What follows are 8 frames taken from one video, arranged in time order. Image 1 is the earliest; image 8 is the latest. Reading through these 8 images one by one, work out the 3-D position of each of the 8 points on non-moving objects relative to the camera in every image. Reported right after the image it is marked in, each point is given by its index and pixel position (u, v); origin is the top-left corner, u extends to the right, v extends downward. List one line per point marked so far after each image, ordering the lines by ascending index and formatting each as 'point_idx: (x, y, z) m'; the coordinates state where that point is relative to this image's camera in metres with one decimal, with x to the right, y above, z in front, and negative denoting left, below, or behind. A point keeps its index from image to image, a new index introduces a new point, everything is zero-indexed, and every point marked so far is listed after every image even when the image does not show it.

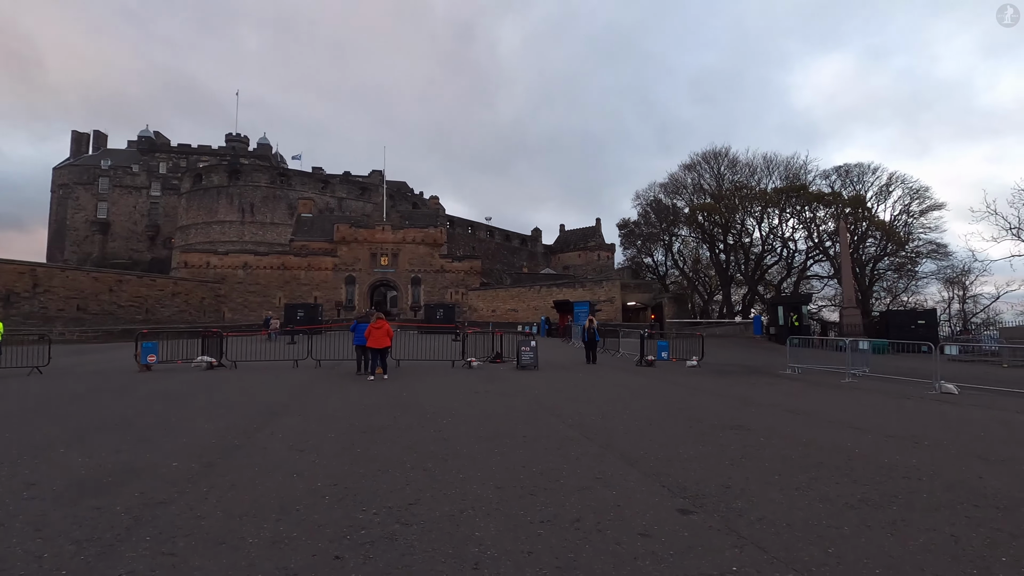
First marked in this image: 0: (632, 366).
0: (+4.1, -2.7, +18.0) m
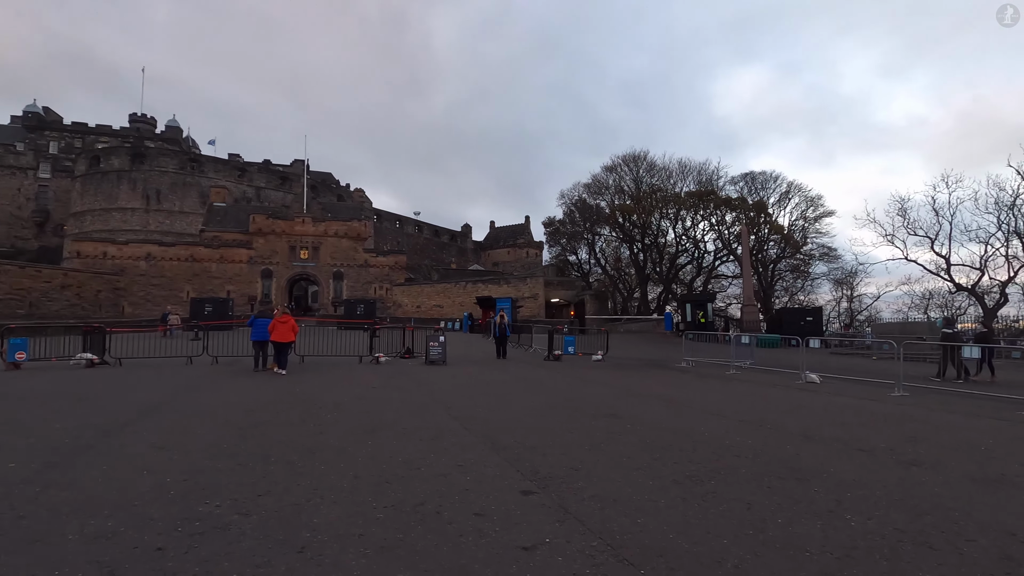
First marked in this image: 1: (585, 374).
0: (+1.0, -2.5, +18.6) m
1: (+2.1, -2.5, +15.6) m
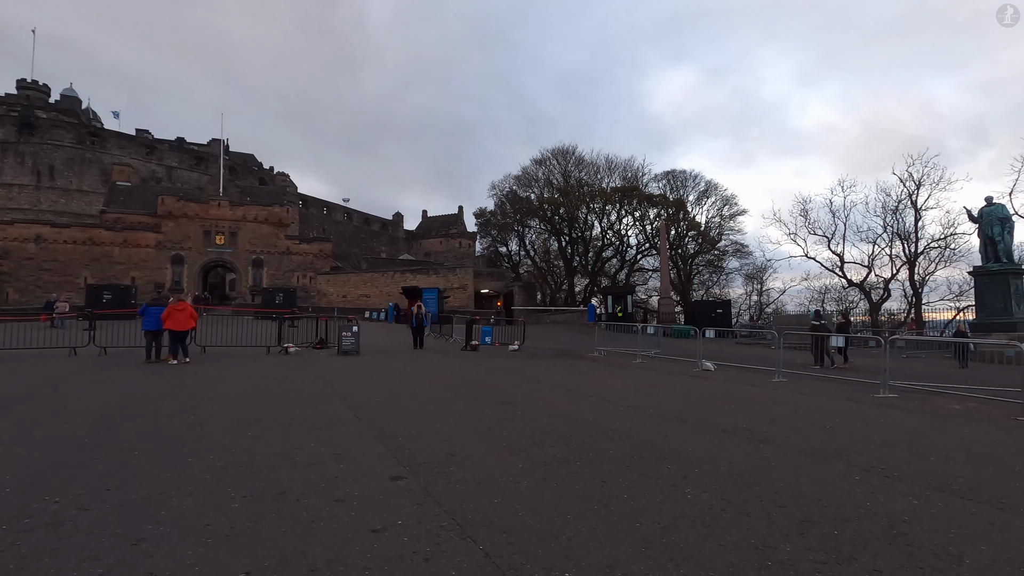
0: (-1.9, -2.2, +18.7) m
1: (-0.5, -2.2, +15.9) m
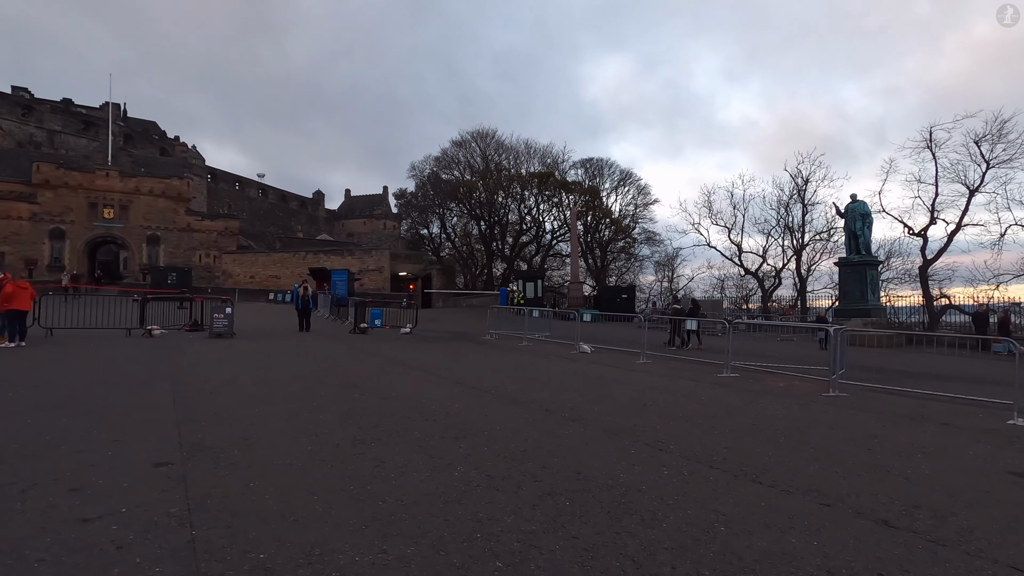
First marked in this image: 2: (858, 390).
0: (-5.8, -1.6, +18.3) m
1: (-3.9, -1.7, +15.7) m
2: (+6.6, -2.0, +10.5) m
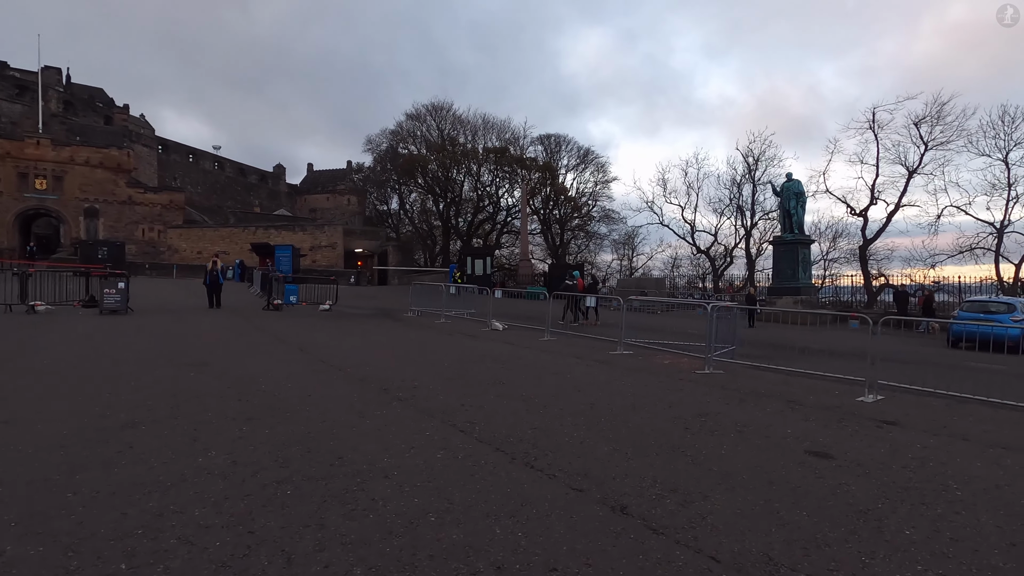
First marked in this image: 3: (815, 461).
0: (-8.5, -0.8, +17.6) m
1: (-6.5, -1.0, +15.1) m
2: (+4.3, -1.5, +10.4) m
3: (+2.8, -1.6, +5.0) m
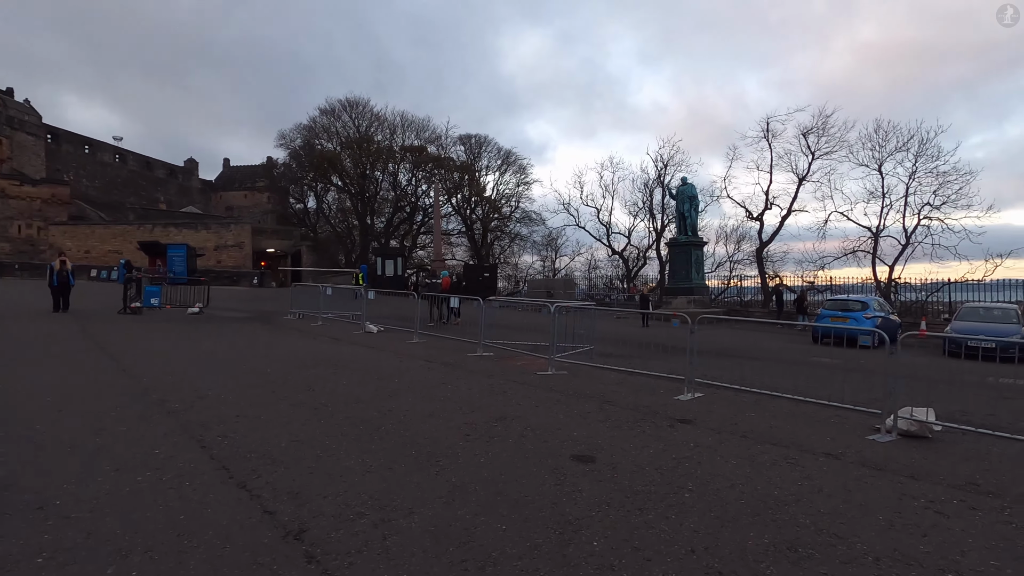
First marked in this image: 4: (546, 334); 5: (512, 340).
0: (-12.2, -0.8, +16.0) m
1: (-9.9, -1.0, +13.7) m
2: (+1.4, -1.5, +10.3) m
3: (+0.5, -1.6, +4.8) m
4: (+0.6, -0.9, +10.5) m
5: (+0.1, -1.1, +11.4) m
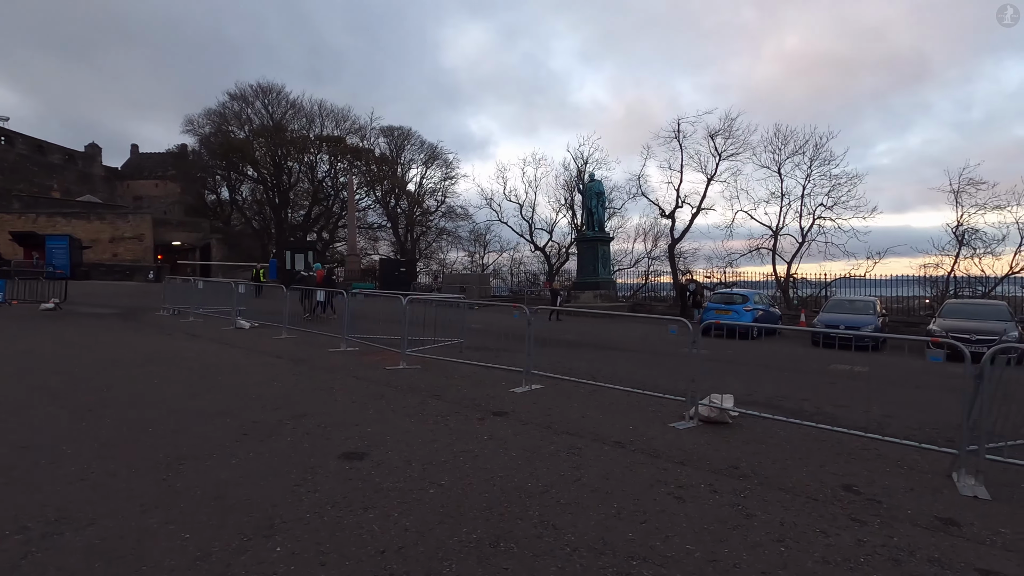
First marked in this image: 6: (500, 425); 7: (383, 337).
0: (-15.4, -0.6, +14.3) m
1: (-12.9, -0.9, +12.2) m
2: (-1.3, -1.4, +10.1) m
3: (-1.5, -1.5, +4.5) m
4: (-2.1, -0.7, +10.1) m
5: (-2.7, -1.0, +11.0) m
6: (-0.1, -1.5, +5.8) m
7: (-2.3, -1.0, +10.7) m
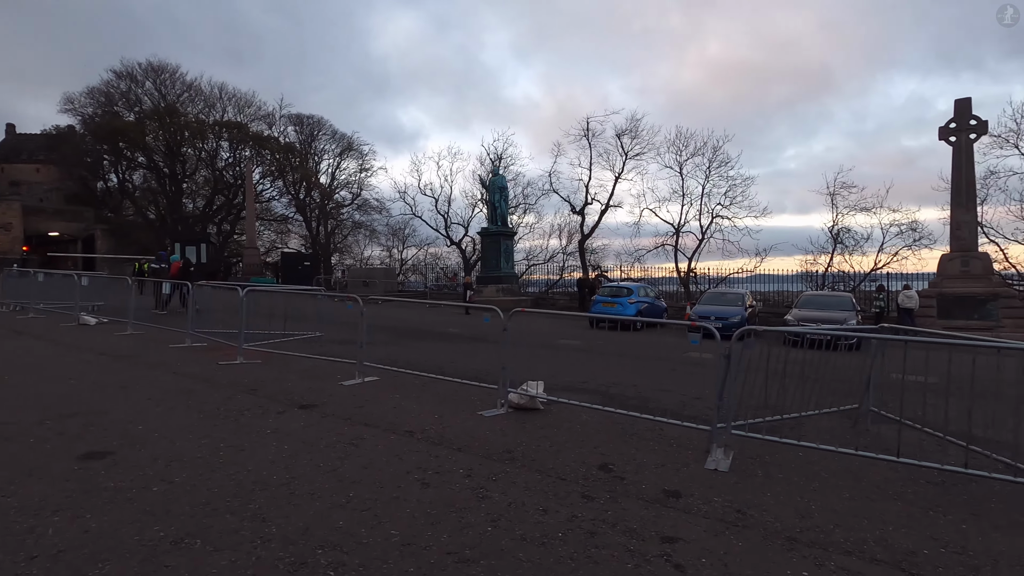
0: (-18.5, -0.5, +12.0) m
1: (-15.8, -0.7, +10.3) m
2: (-4.0, -1.2, +9.7) m
3: (-3.5, -1.4, +4.1) m
4: (-4.8, -0.6, +9.6) m
5: (-5.5, -0.8, +10.4) m
6: (-2.3, -1.4, +5.6) m
7: (-5.1, -0.8, +10.2) m
